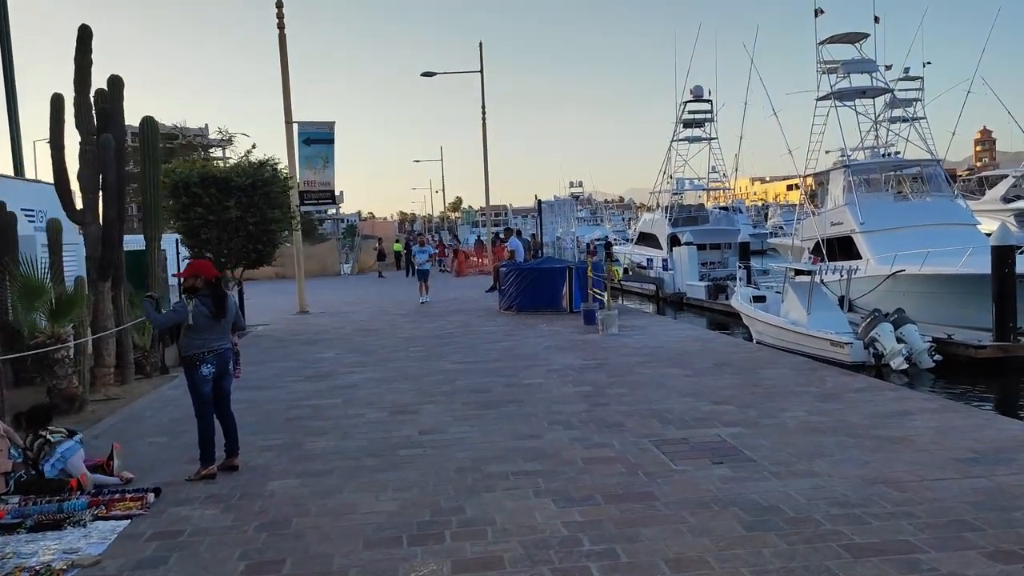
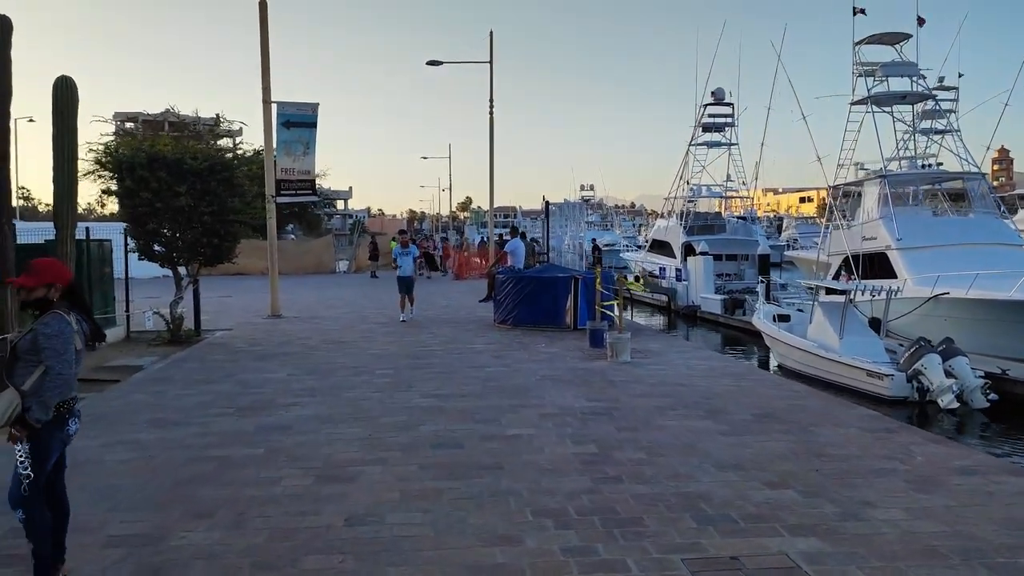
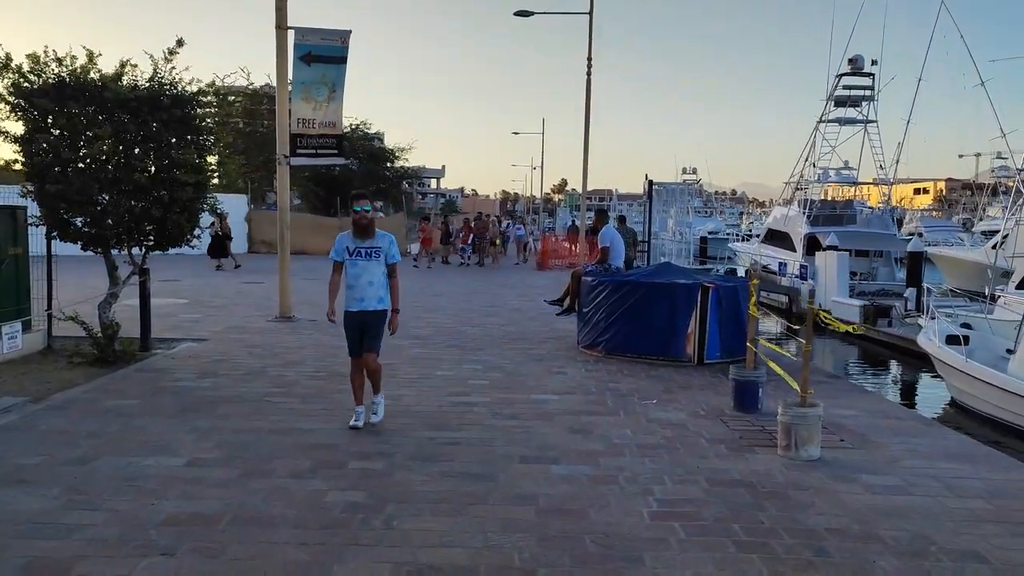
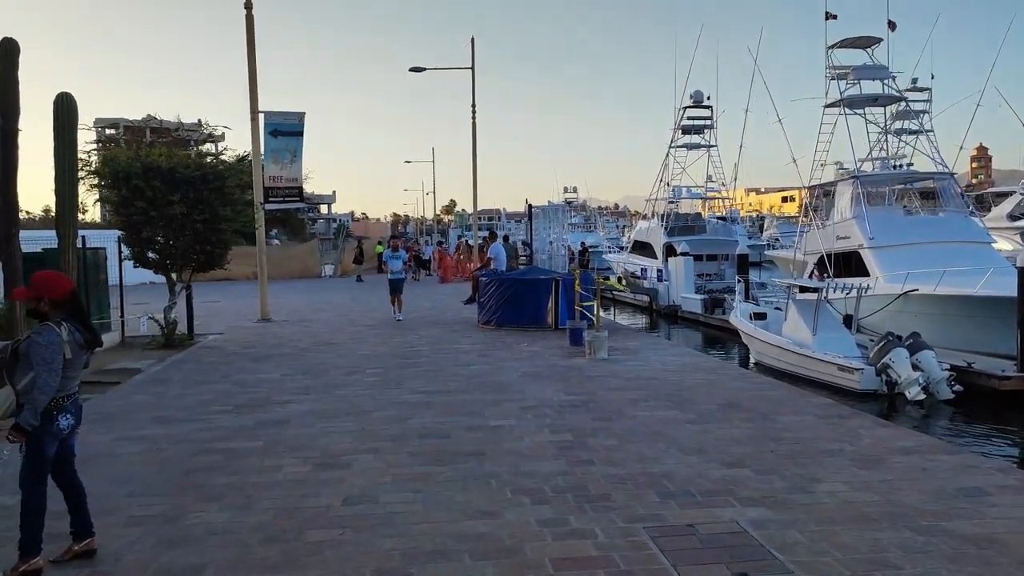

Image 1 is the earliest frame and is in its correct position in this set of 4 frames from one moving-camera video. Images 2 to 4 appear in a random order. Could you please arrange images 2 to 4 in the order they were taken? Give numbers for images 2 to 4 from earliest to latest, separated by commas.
4, 2, 3
